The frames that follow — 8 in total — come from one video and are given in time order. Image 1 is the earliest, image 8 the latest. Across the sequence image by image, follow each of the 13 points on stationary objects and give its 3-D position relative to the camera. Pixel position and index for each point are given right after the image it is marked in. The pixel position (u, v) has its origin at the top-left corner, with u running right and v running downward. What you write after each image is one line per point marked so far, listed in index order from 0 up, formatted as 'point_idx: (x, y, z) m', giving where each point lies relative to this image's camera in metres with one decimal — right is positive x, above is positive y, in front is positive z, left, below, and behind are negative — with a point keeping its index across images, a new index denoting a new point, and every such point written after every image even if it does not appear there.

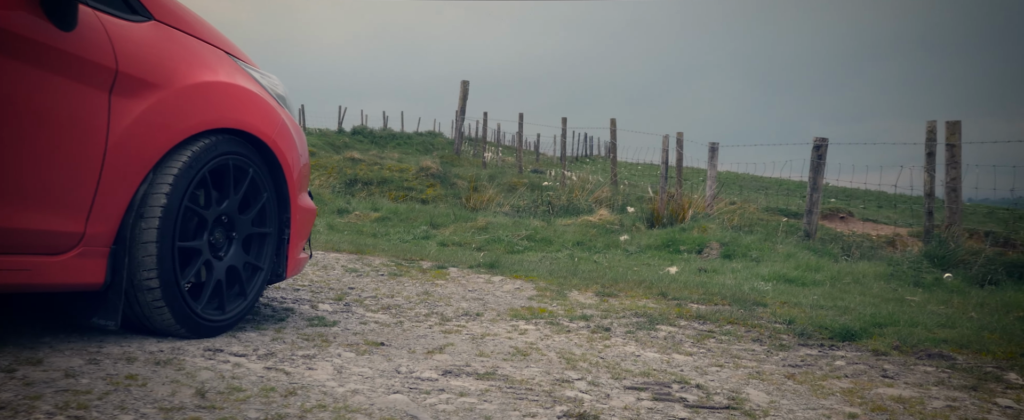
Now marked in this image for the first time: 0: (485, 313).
0: (-0.2, -0.7, +6.0) m
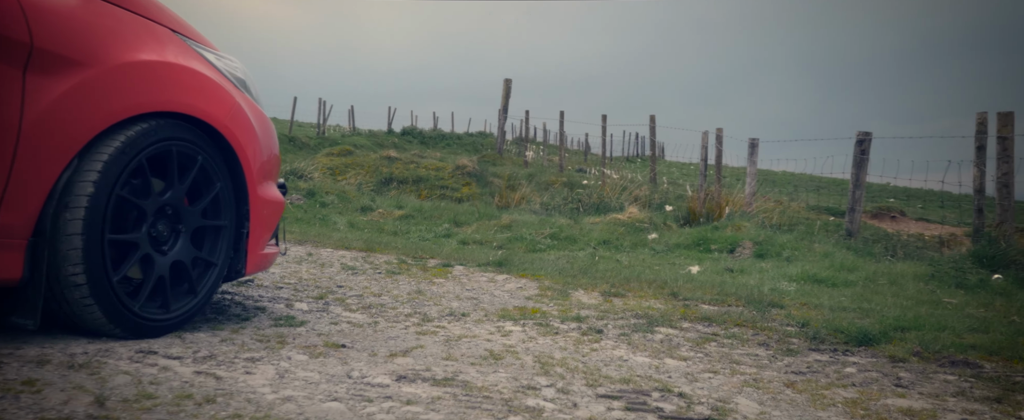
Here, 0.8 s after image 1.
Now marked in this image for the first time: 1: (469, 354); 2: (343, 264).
0: (-0.3, -0.6, +5.7) m
1: (-0.2, -0.7, +4.4) m
2: (-1.5, -0.5, +7.8) m
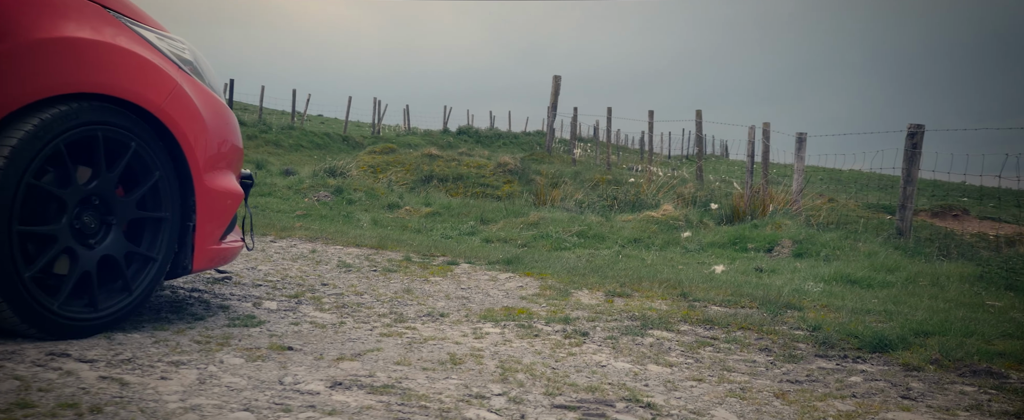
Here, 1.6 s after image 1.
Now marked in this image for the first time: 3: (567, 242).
0: (-0.4, -0.6, +5.3) m
1: (-0.4, -0.7, +4.0) m
2: (-1.4, -0.4, +7.6) m
3: (+0.8, -0.4, +12.7) m
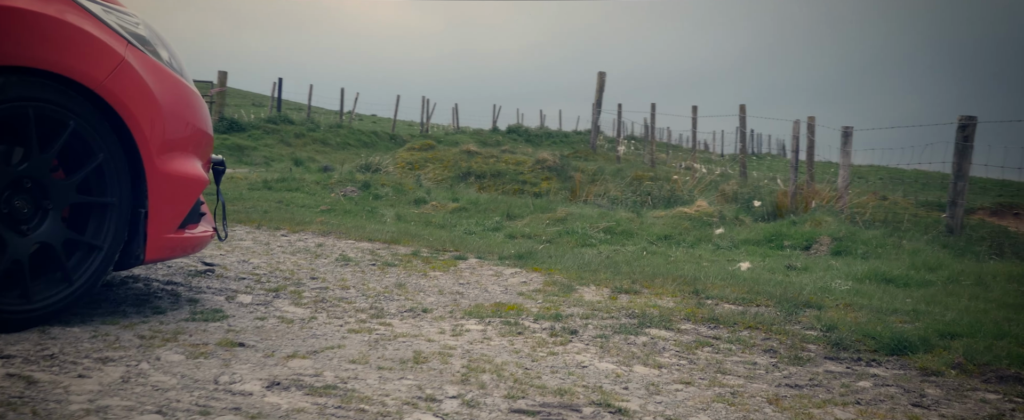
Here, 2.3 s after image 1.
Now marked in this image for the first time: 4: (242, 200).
0: (-0.4, -0.5, +5.0) m
1: (-0.5, -0.6, +3.8) m
2: (-1.4, -0.4, +7.3) m
3: (+1.1, -0.4, +12.4) m
4: (-4.1, +0.2, +13.9) m
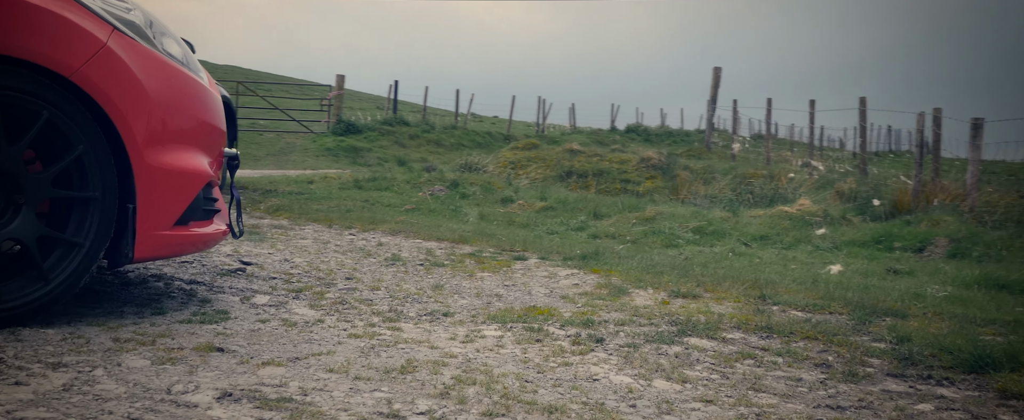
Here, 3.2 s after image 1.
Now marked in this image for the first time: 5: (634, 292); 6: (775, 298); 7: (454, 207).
0: (-0.3, -0.5, +4.7) m
1: (-0.5, -0.6, +3.5) m
2: (-0.9, -0.4, +7.1) m
3: (+2.1, -0.4, +11.8) m
4: (-2.8, +0.2, +14.0) m
5: (+0.8, -0.5, +5.9) m
6: (+1.7, -0.6, +5.9) m
7: (-0.9, 0.0, +13.9) m
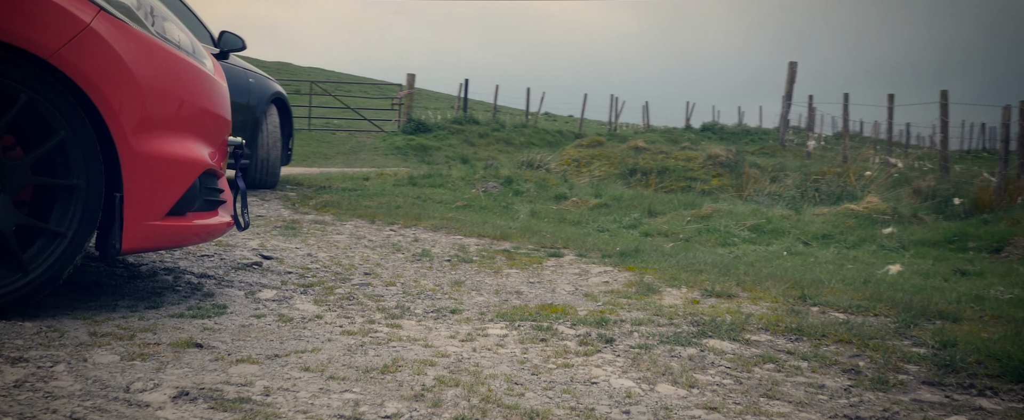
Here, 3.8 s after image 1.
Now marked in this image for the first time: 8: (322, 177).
0: (-0.2, -0.5, +4.5) m
1: (-0.6, -0.5, +3.3) m
2: (-0.7, -0.3, +7.0) m
3: (+2.8, -0.3, +11.4) m
4: (-2.0, +0.2, +13.9) m
5: (+0.9, -0.5, +5.6) m
6: (+1.8, -0.5, +5.5) m
7: (-0.1, +0.1, +13.7) m
8: (-3.3, +0.6, +16.0) m
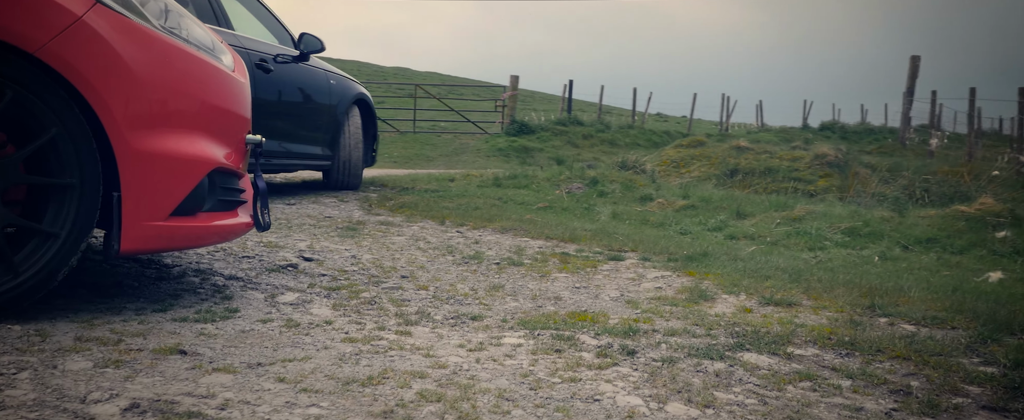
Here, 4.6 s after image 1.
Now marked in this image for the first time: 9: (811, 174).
0: (-0.1, -0.5, +4.3) m
1: (-0.6, -0.6, +3.1) m
2: (-0.3, -0.3, +6.8) m
3: (+3.7, -0.3, +10.8) m
4: (-0.7, +0.2, +13.8) m
5: (+1.2, -0.5, +5.2) m
6: (+2.0, -0.5, +5.0) m
7: (+1.1, +0.1, +13.4) m
8: (-1.8, +0.6, +16.0) m
9: (+6.1, +0.8, +19.7) m
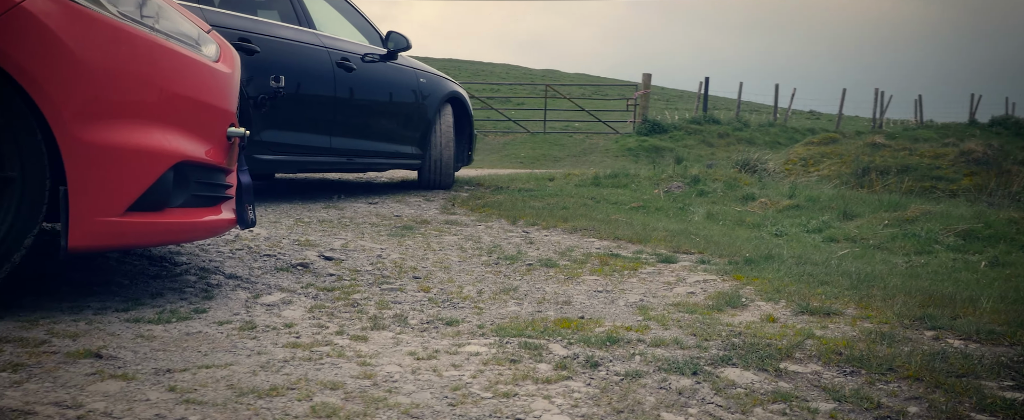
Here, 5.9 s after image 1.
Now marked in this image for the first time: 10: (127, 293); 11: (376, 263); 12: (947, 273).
0: (-0.2, -0.5, +4.0) m
1: (-0.8, -0.5, +2.9) m
2: (0.0, -0.3, +6.5) m
3: (+4.5, -0.3, +9.8) m
4: (+0.6, +0.2, +13.5) m
5: (+1.2, -0.5, +4.7) m
6: (+2.1, -0.5, +4.4) m
7: (+2.4, +0.1, +12.8) m
8: (-0.1, +0.6, +15.9) m
9: (+8.3, +0.8, +18.3) m
10: (-1.7, -0.4, +4.2) m
11: (-0.8, -0.3, +5.6) m
12: (+3.3, -0.5, +7.1) m
